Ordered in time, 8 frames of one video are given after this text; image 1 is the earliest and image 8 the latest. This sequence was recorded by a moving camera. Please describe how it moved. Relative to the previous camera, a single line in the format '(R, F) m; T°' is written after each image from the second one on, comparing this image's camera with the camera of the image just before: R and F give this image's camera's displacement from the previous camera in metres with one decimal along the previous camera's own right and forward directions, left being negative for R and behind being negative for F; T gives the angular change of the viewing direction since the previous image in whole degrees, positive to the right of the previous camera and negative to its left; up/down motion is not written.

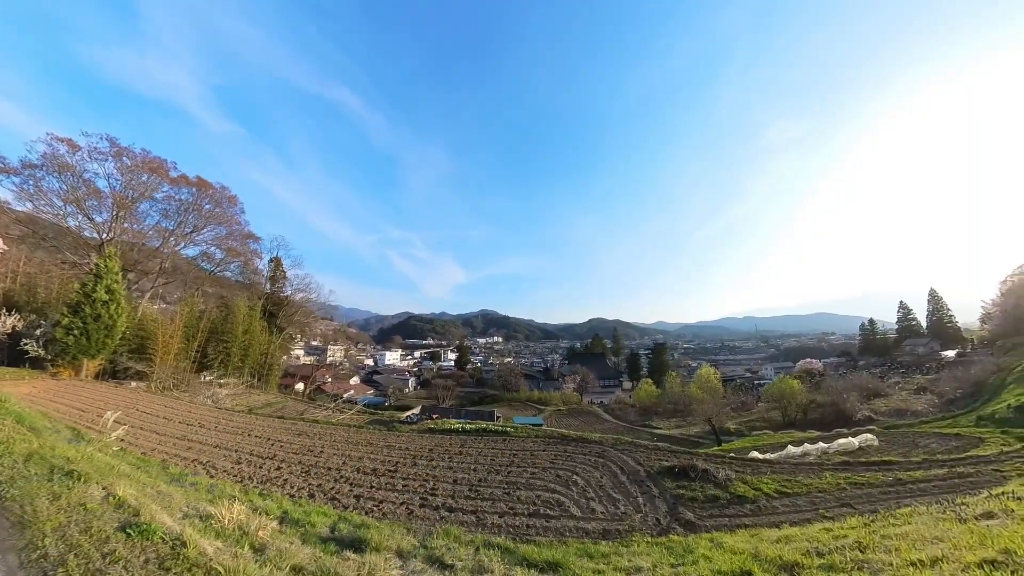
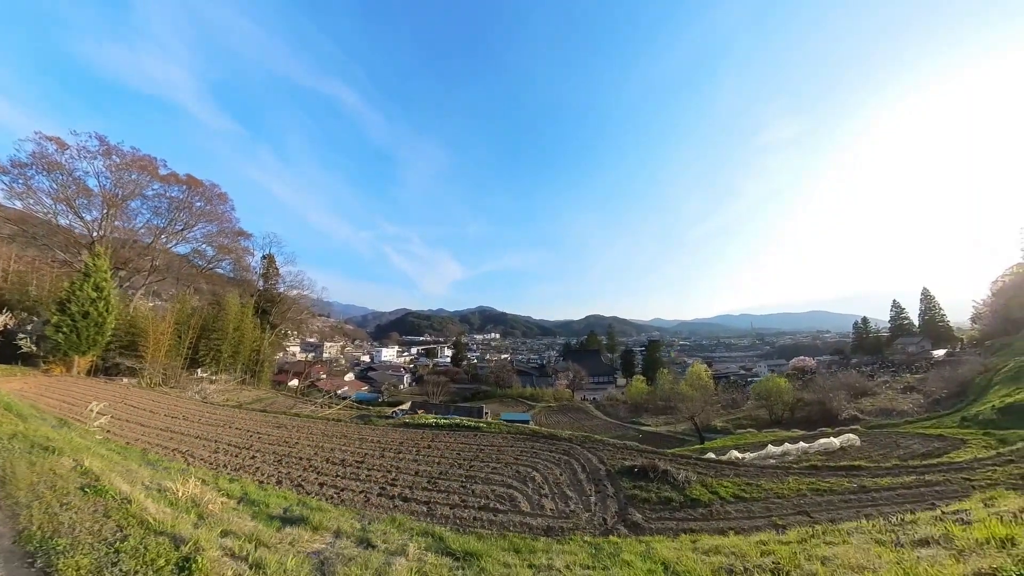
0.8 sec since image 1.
(+0.6, 0.0) m; 0°
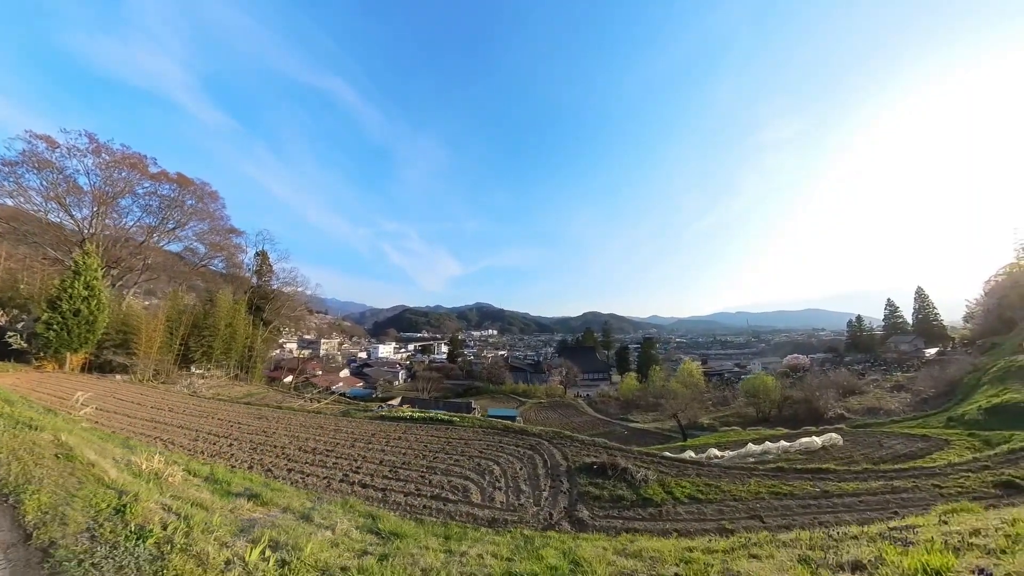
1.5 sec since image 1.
(+0.6, 0.0) m; 0°
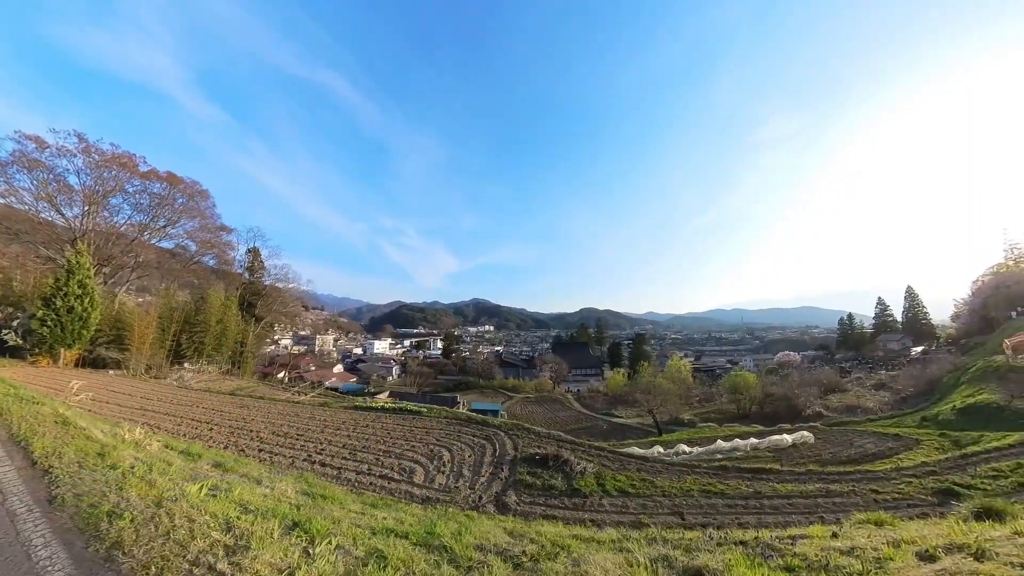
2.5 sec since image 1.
(+0.9, -0.1) m; -1°
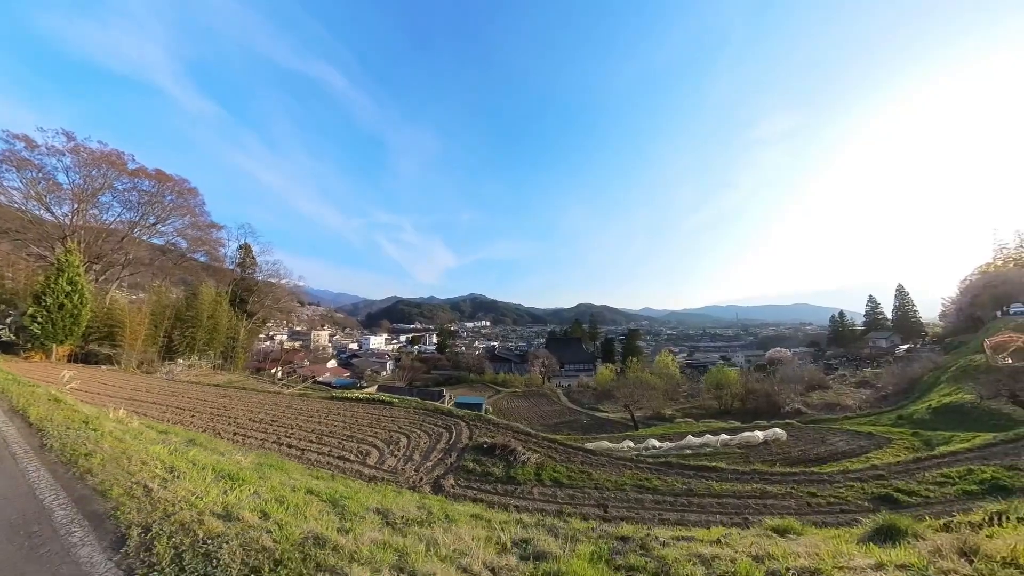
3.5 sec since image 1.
(+0.9, -0.1) m; -1°
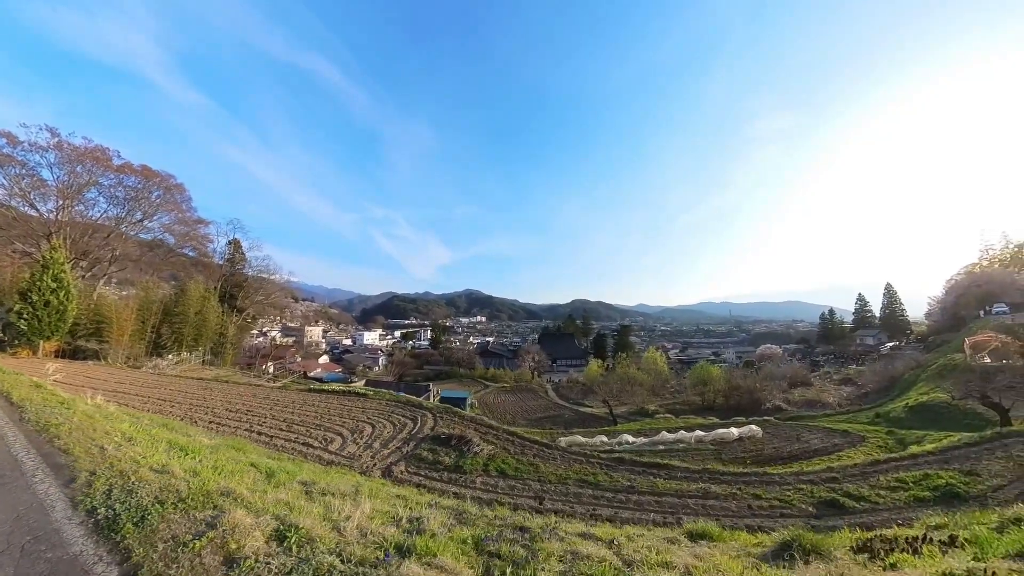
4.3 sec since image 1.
(+0.8, 0.0) m; 0°
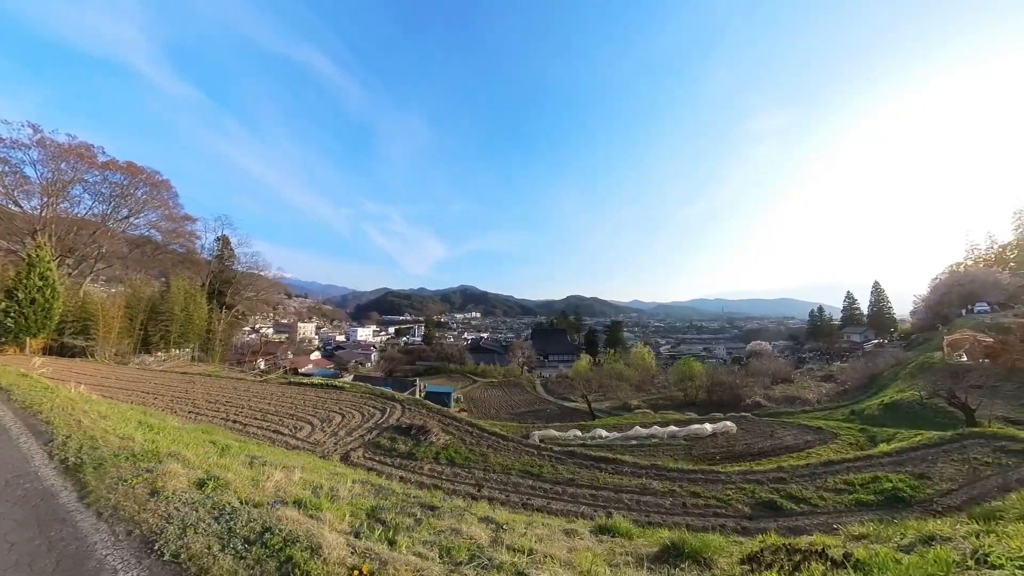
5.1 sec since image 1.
(+0.8, 0.0) m; 0°
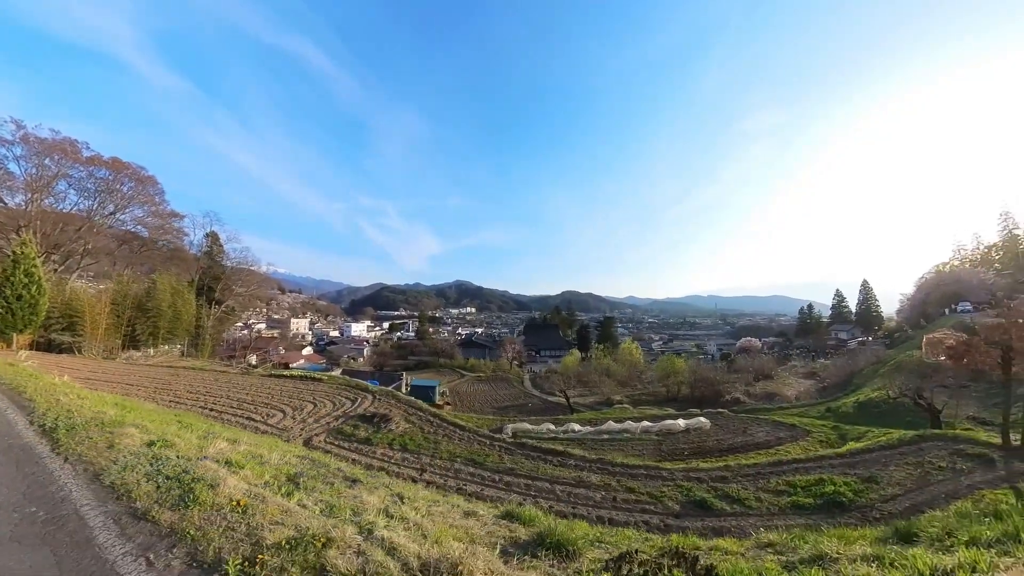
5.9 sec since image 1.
(+0.9, 0.0) m; 0°
